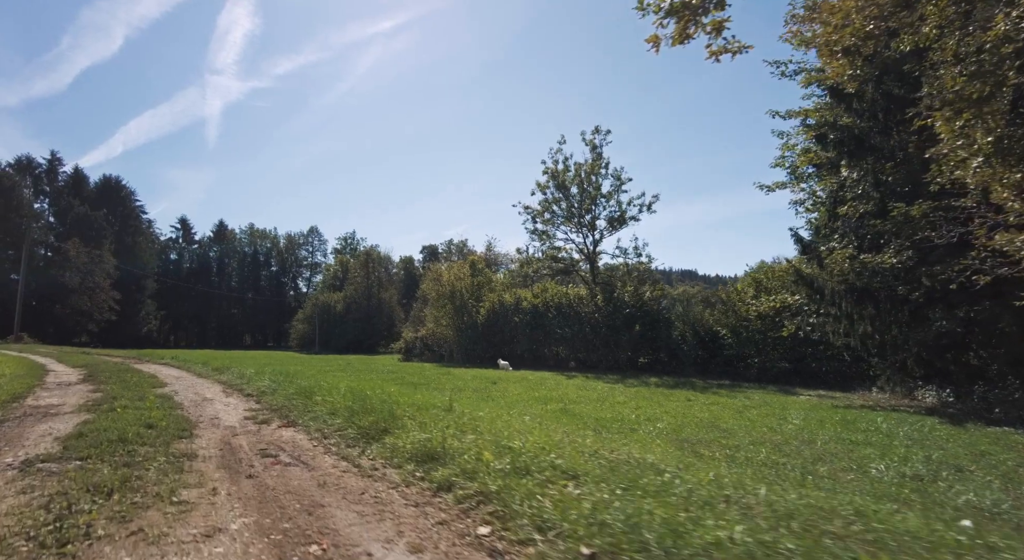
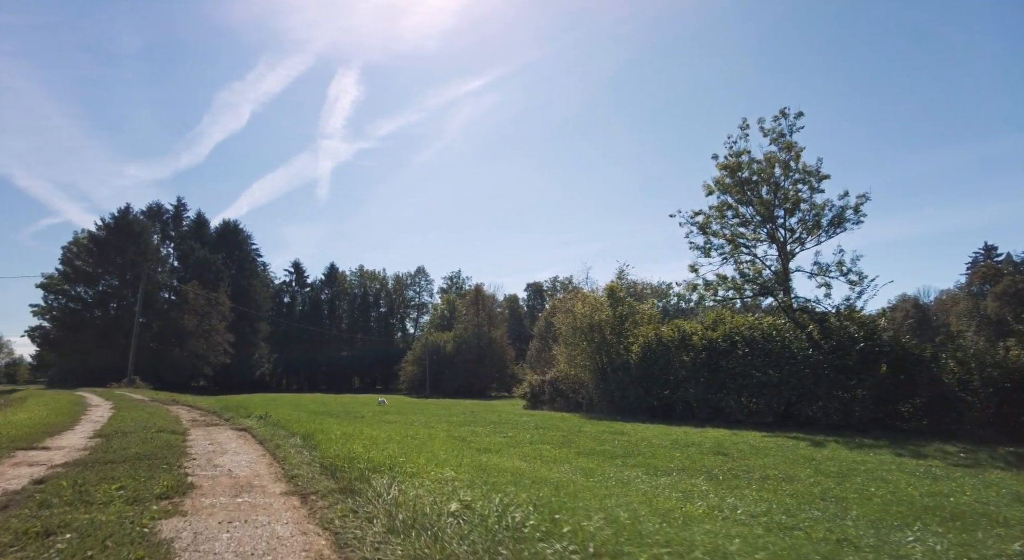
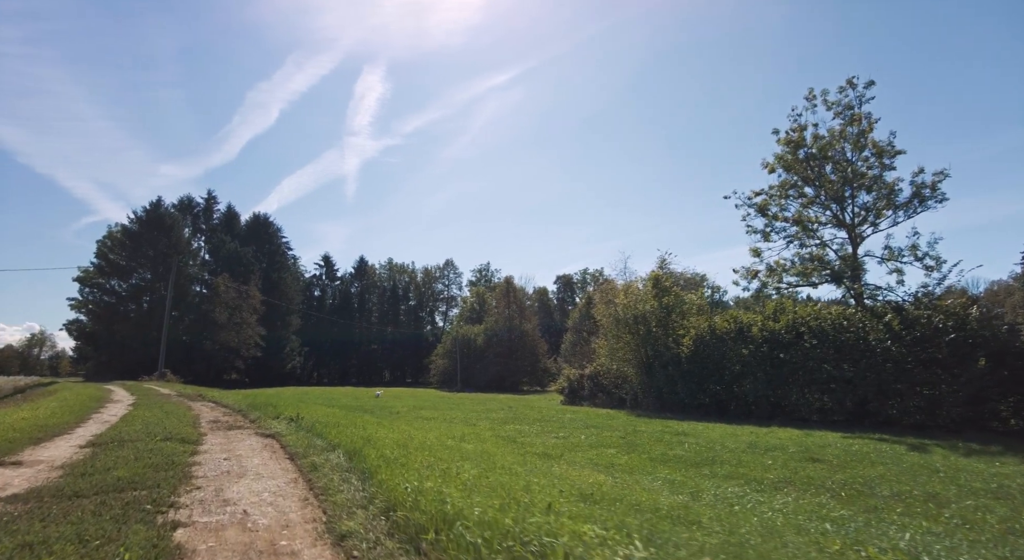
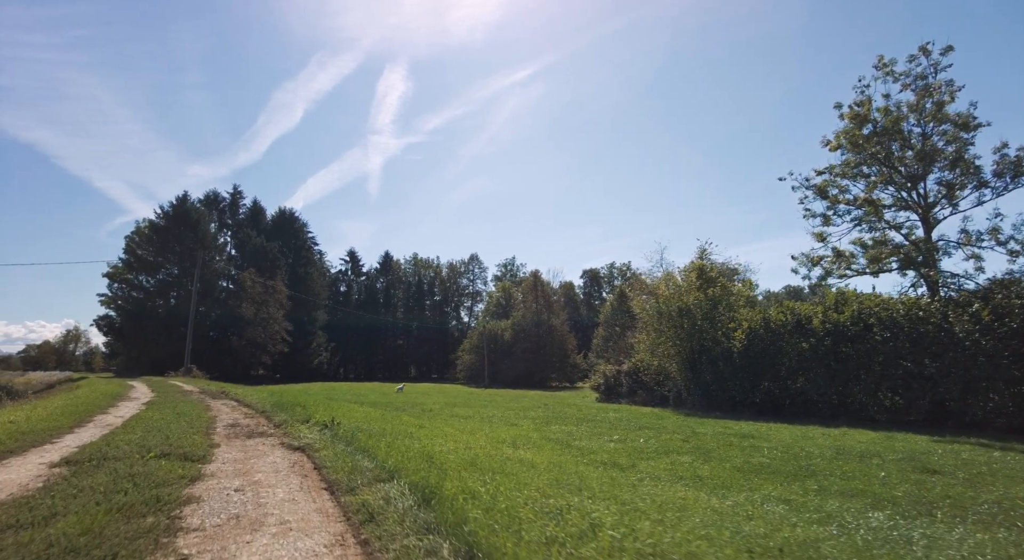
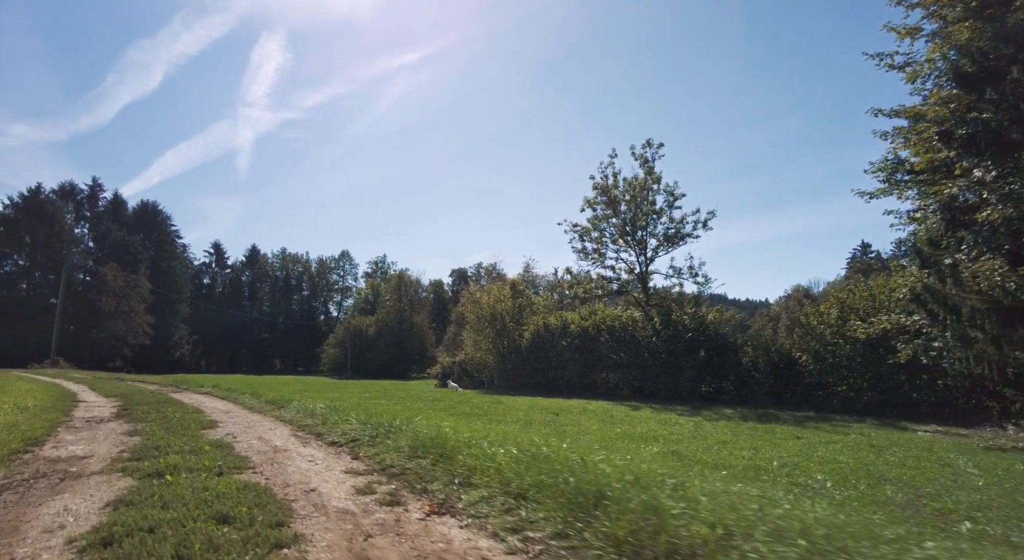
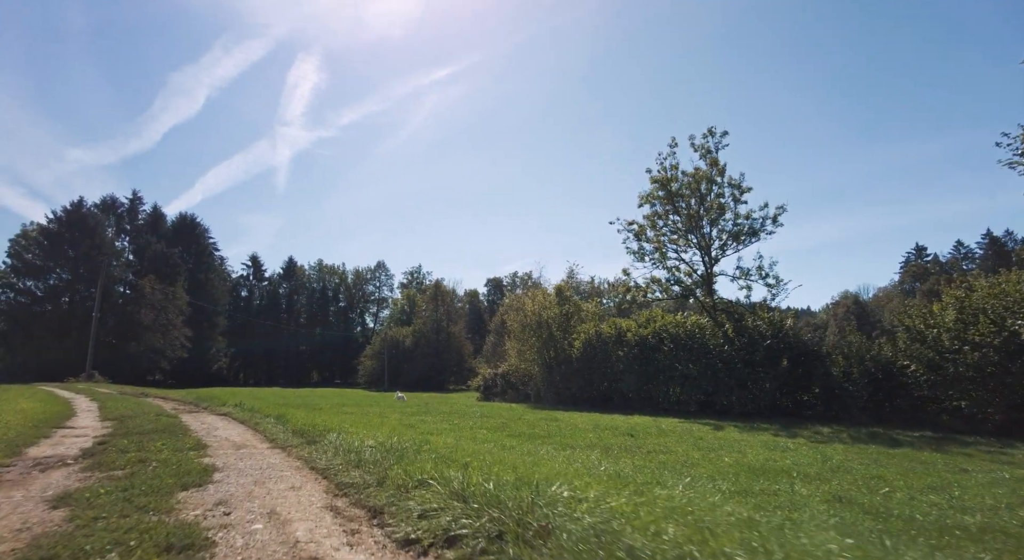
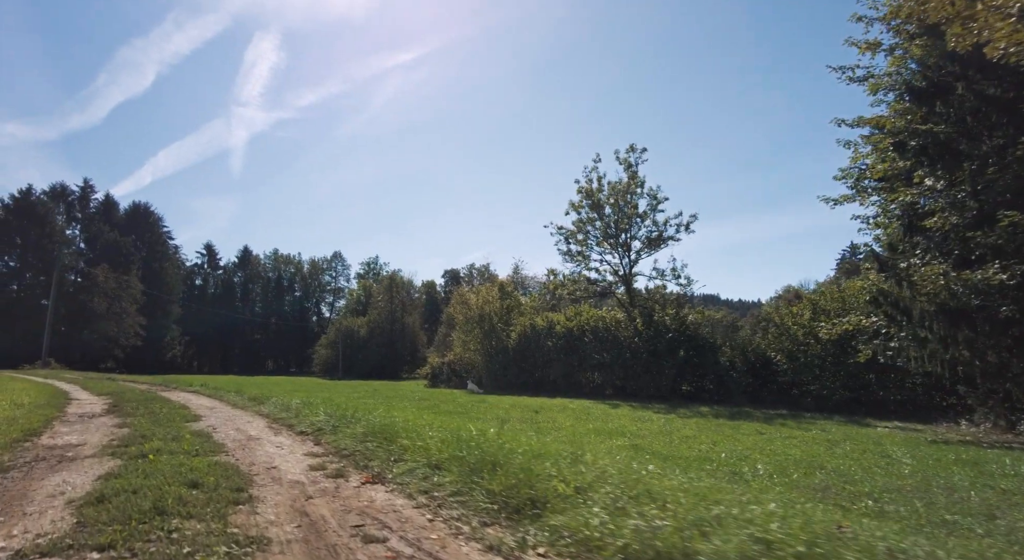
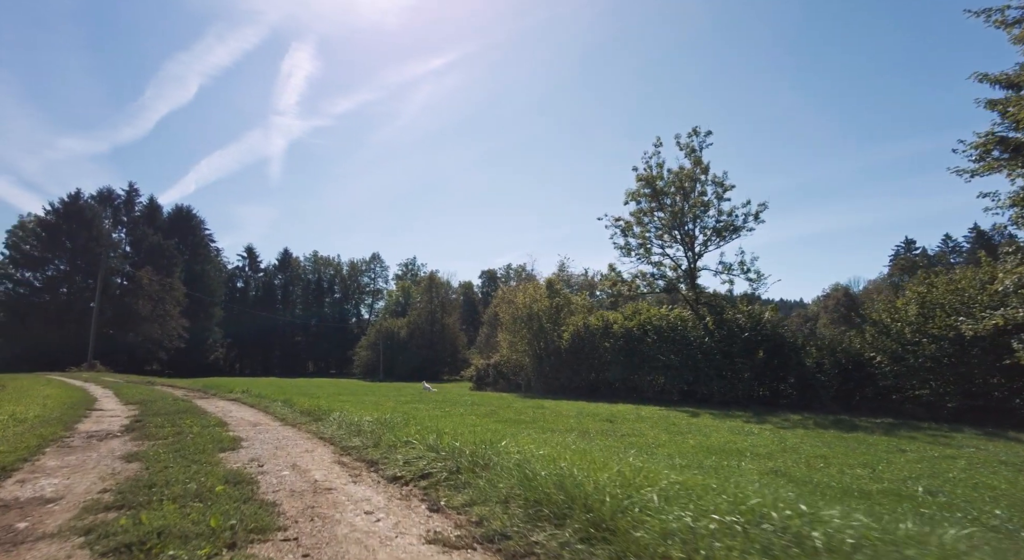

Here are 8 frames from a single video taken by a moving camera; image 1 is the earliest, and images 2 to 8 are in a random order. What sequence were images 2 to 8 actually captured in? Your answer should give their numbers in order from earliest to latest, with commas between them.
7, 5, 8, 6, 2, 3, 4
